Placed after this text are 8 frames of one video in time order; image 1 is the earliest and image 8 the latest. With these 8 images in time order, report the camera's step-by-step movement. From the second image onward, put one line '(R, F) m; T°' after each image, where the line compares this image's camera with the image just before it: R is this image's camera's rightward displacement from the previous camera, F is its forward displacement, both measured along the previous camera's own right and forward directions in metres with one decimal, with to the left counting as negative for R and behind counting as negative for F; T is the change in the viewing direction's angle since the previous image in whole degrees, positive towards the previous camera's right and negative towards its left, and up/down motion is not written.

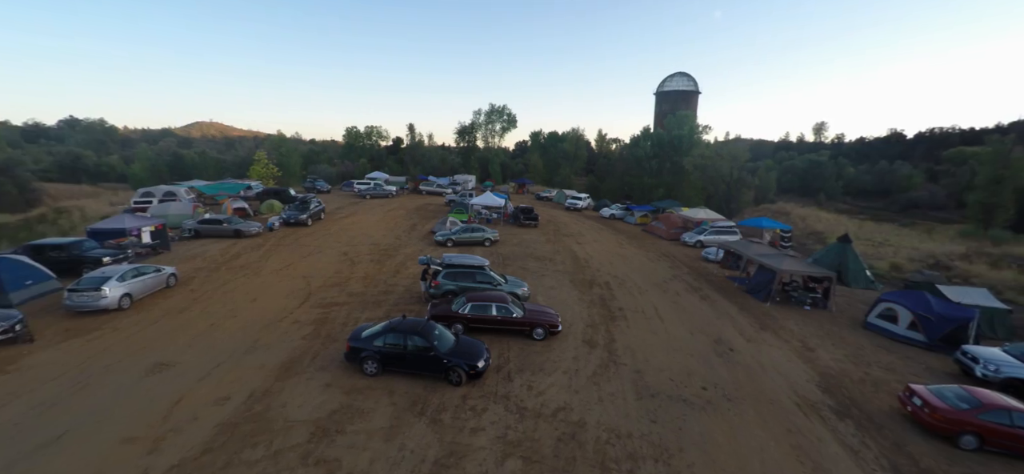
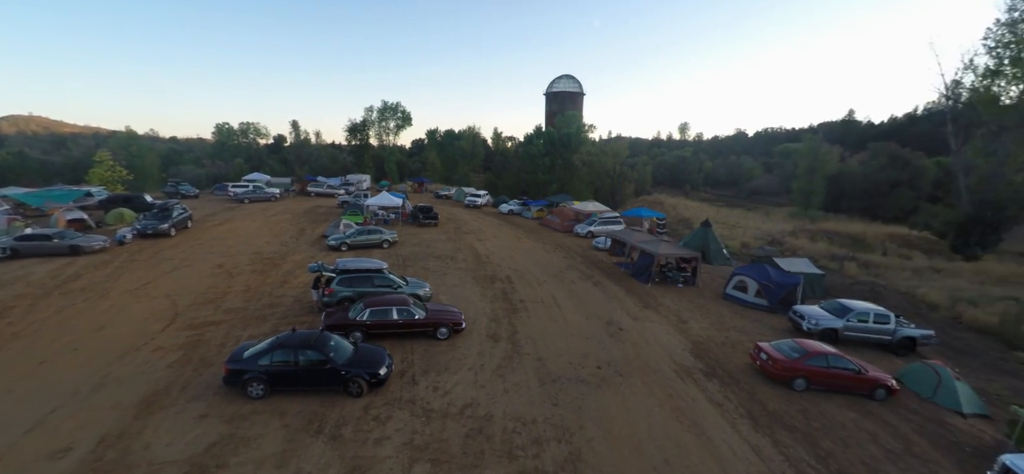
(0.0, -0.3) m; +13°
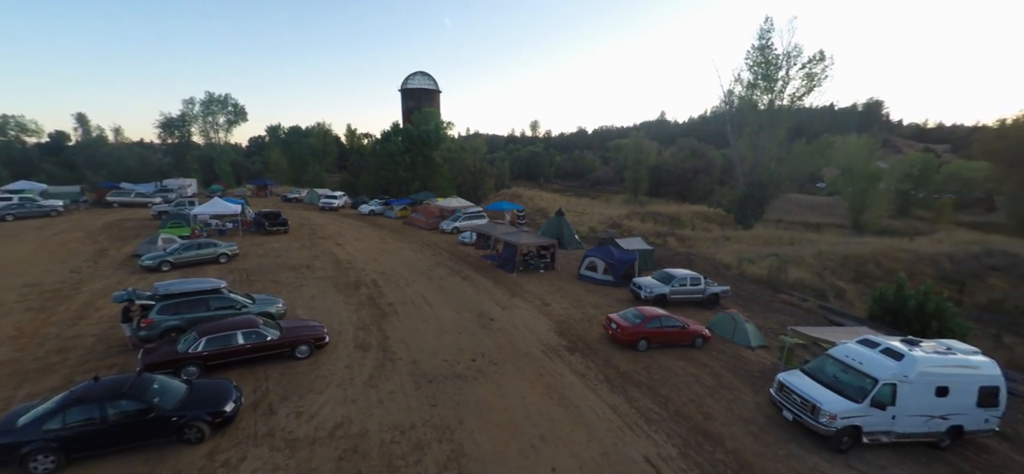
(-0.1, -0.3) m; +17°
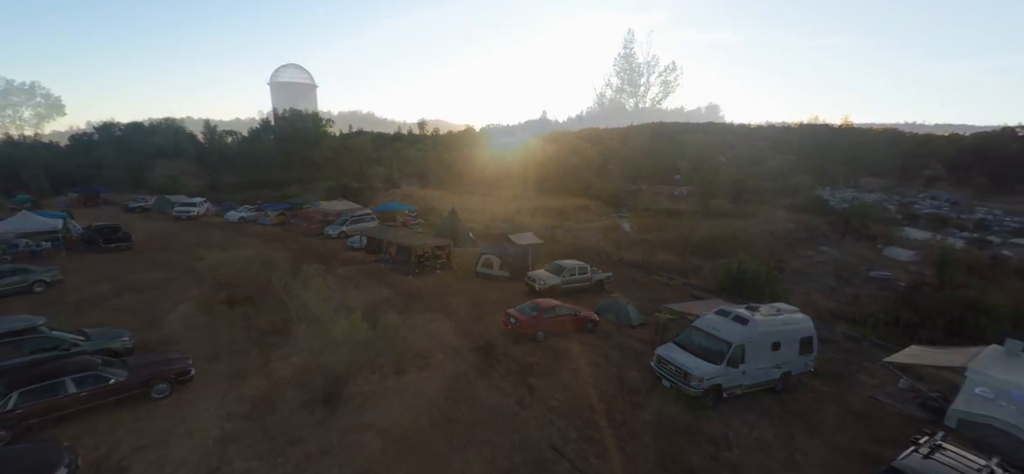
(-0.1, +0.3) m; +14°
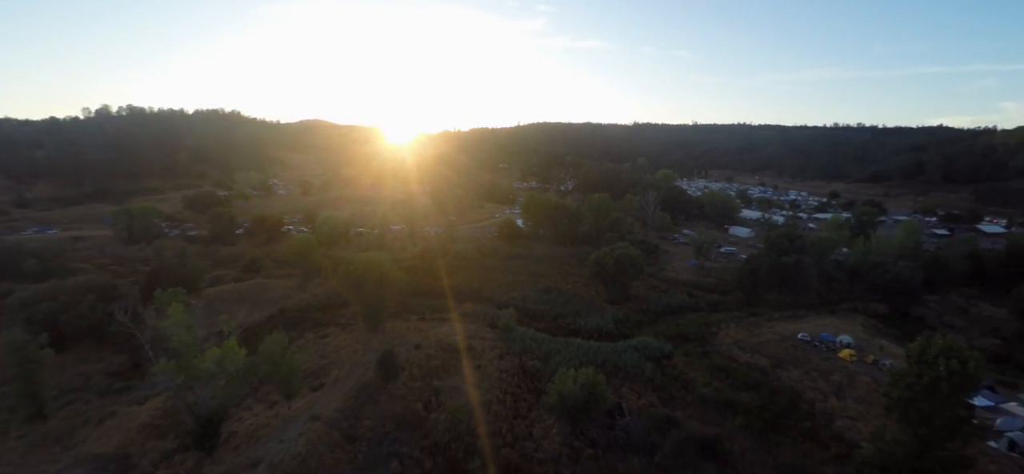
(-0.7, 0.0) m; +16°
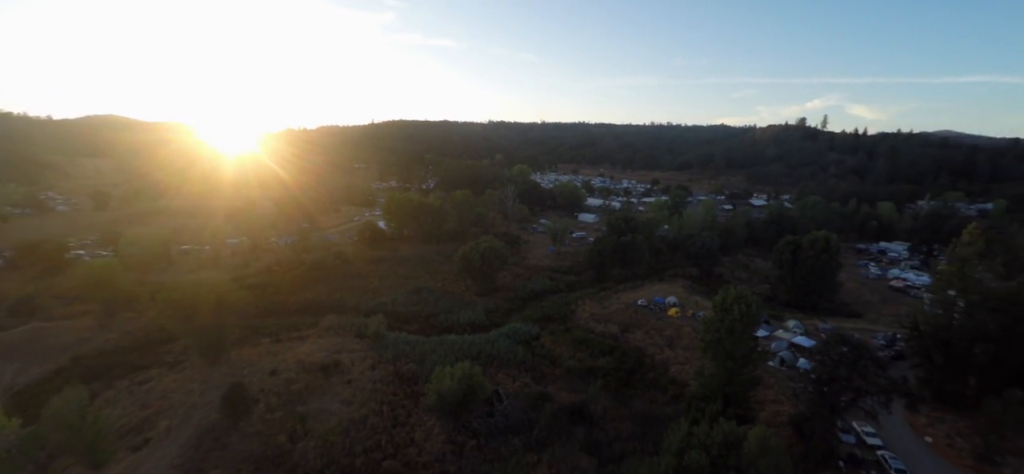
(-0.9, +0.1) m; +20°
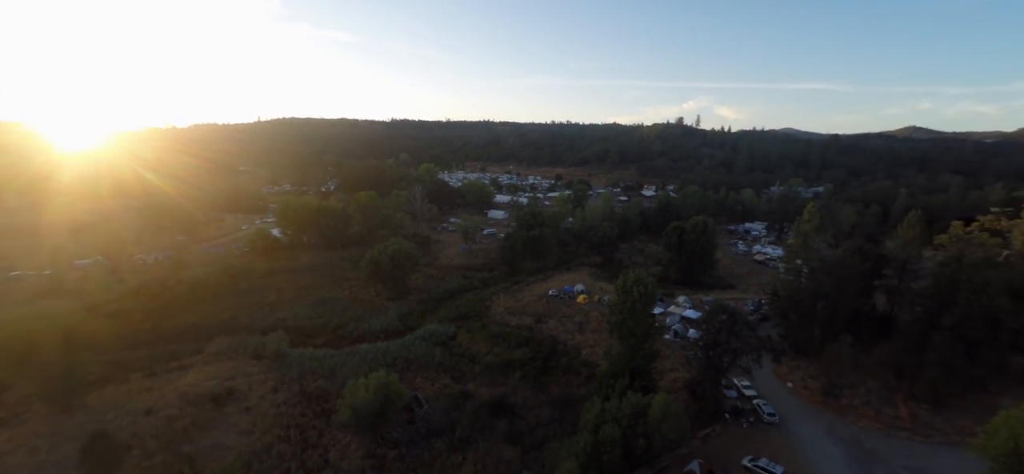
(-0.7, 0.0) m; +14°
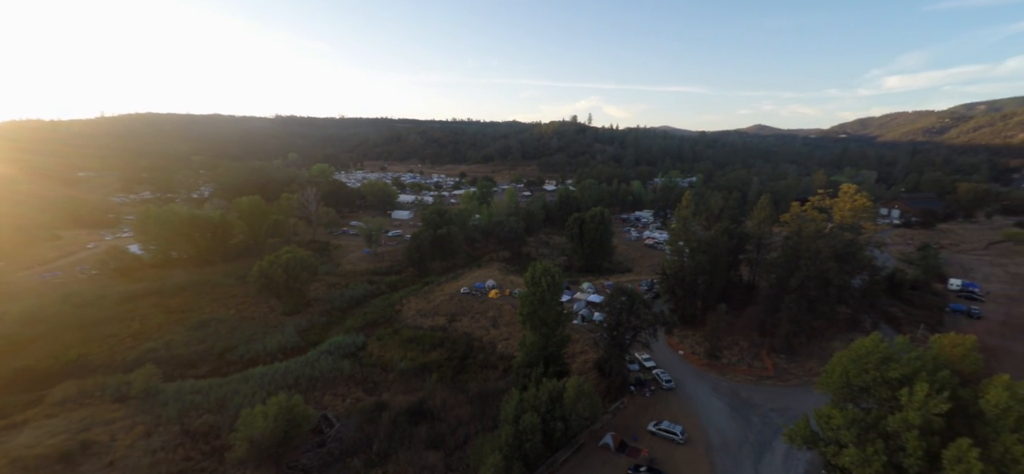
(-0.9, +0.1) m; +15°
